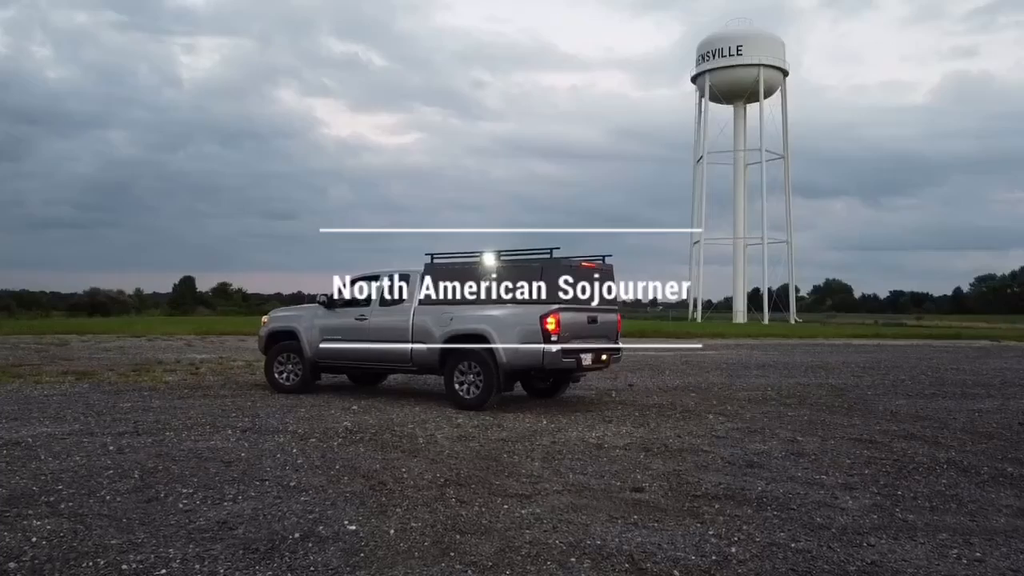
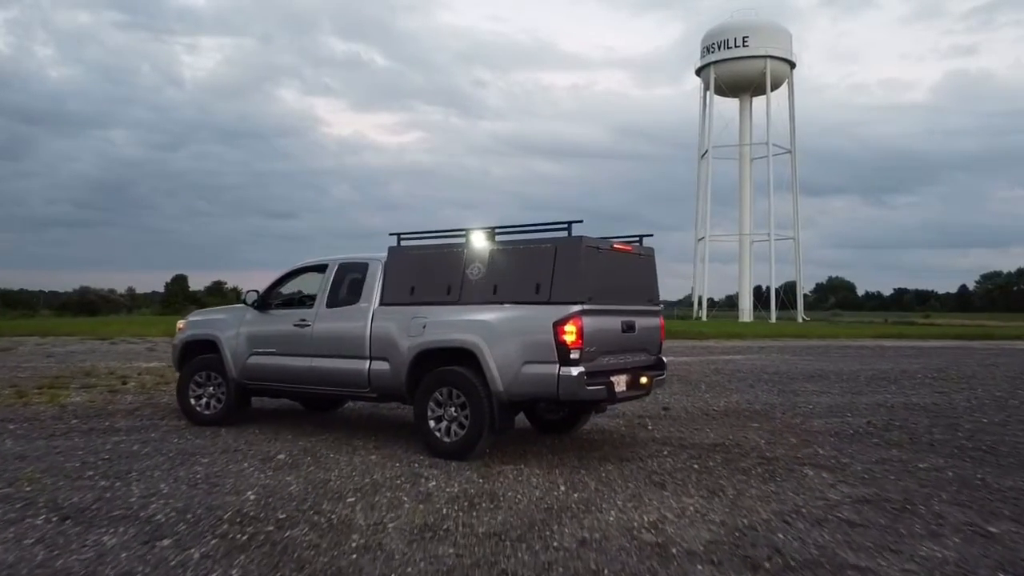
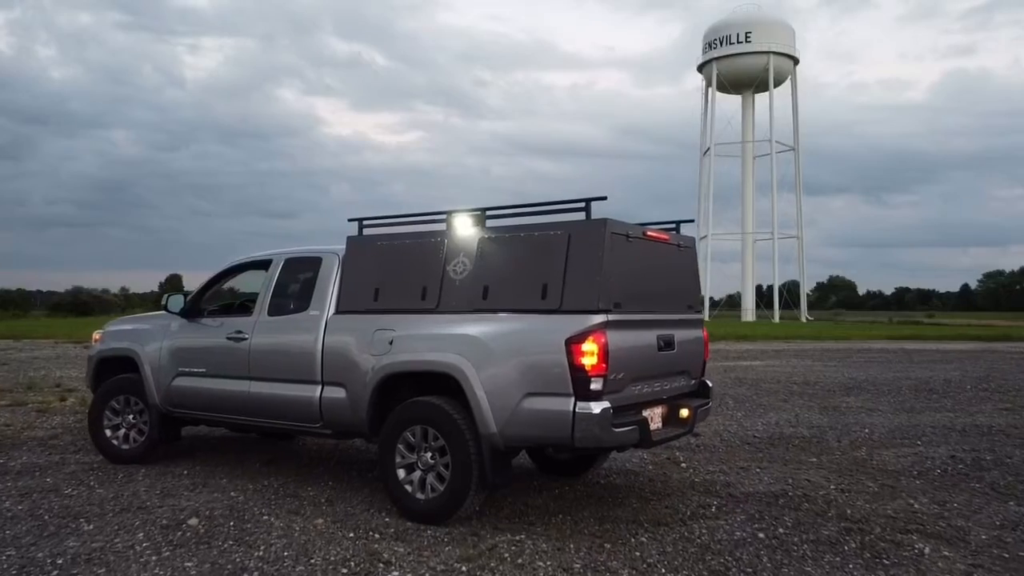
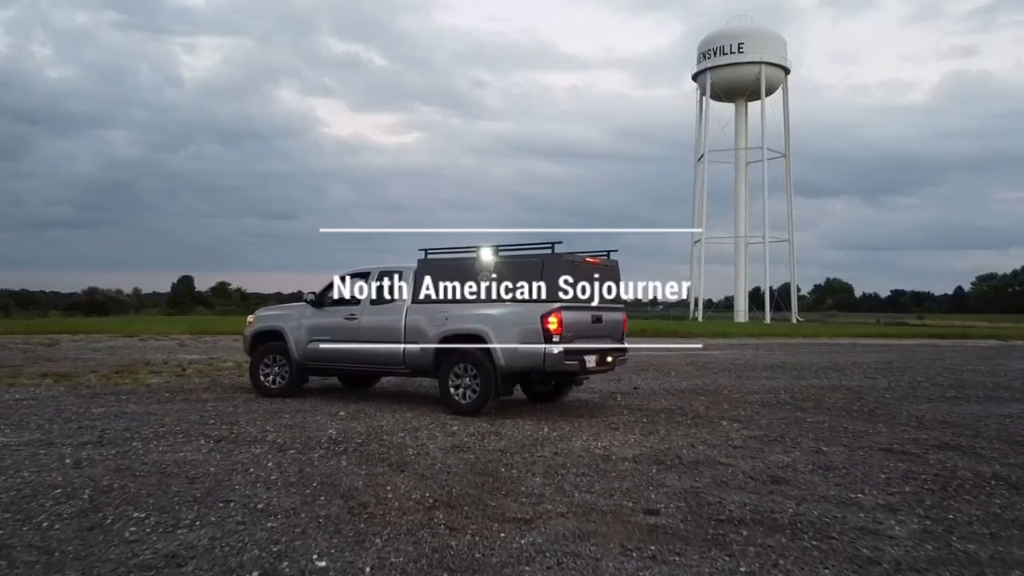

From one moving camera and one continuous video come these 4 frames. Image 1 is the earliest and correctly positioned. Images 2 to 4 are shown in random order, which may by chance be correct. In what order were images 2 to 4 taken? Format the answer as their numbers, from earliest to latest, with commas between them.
4, 2, 3
